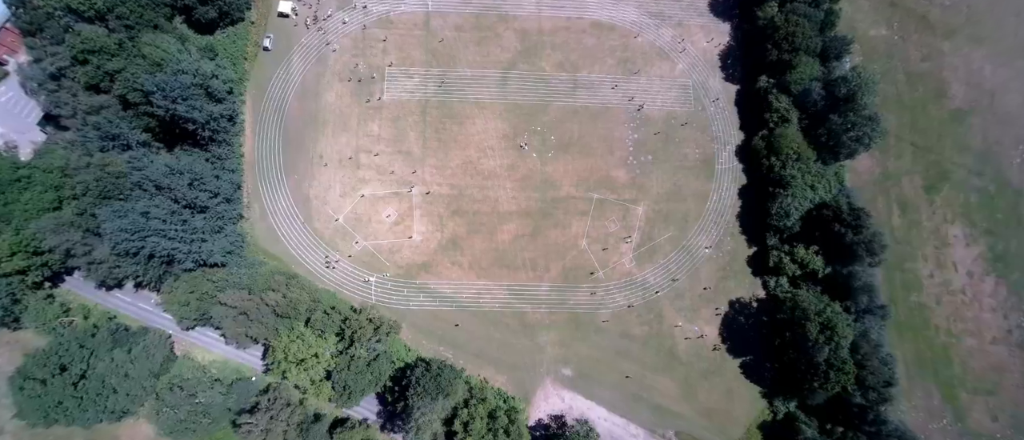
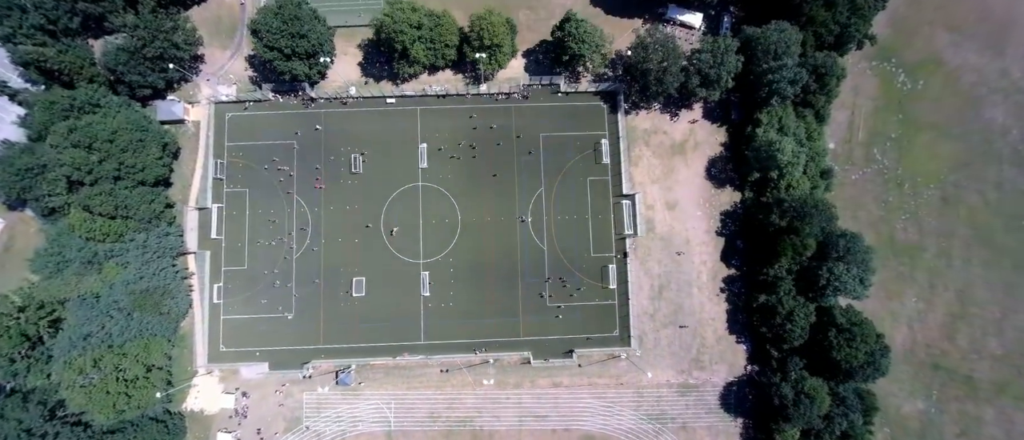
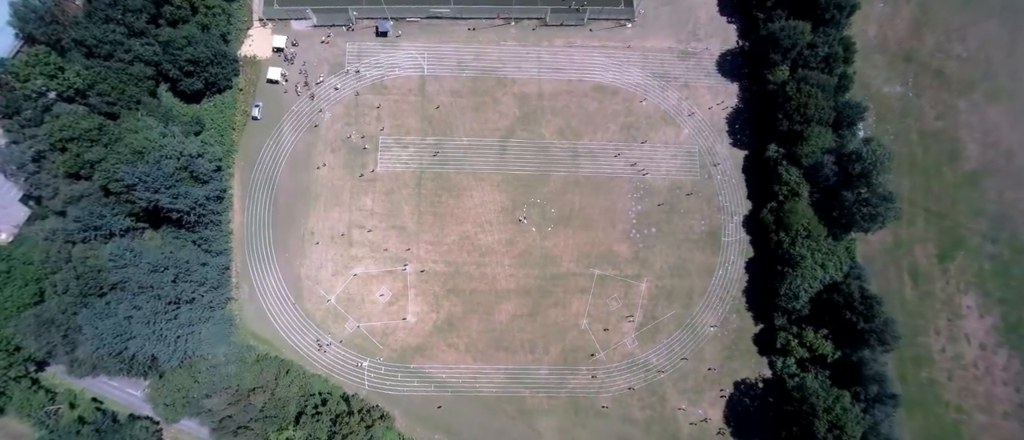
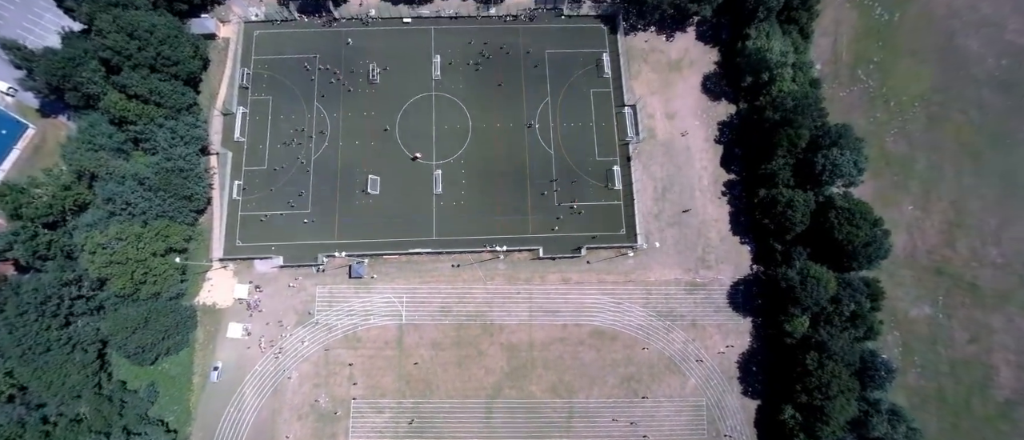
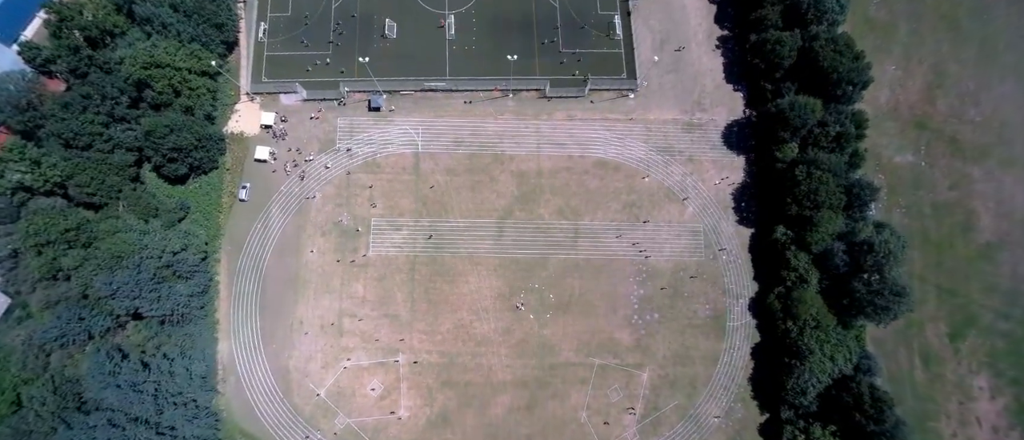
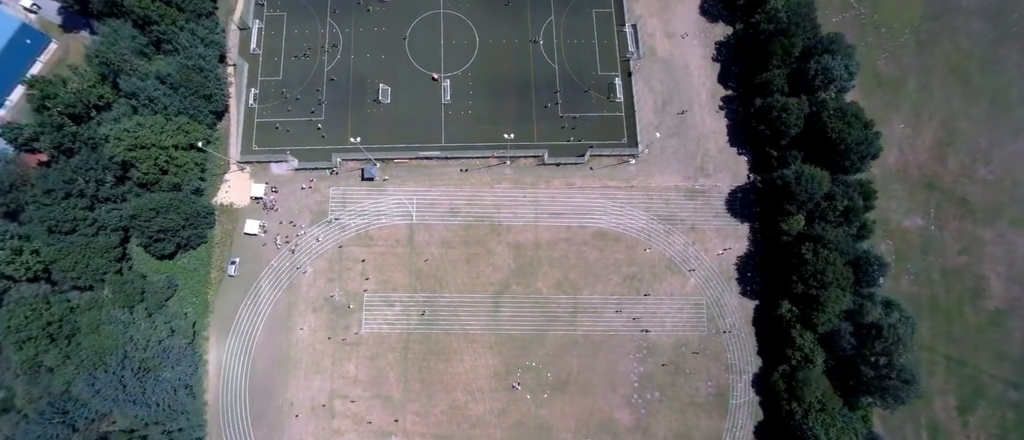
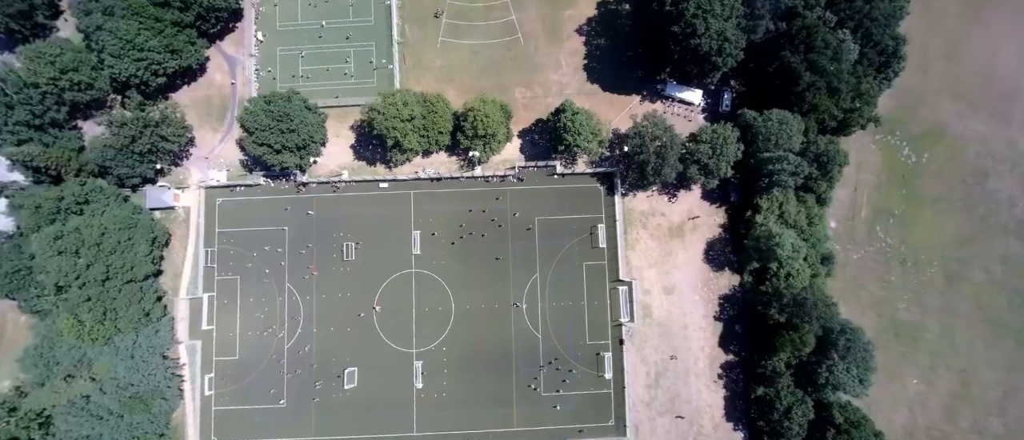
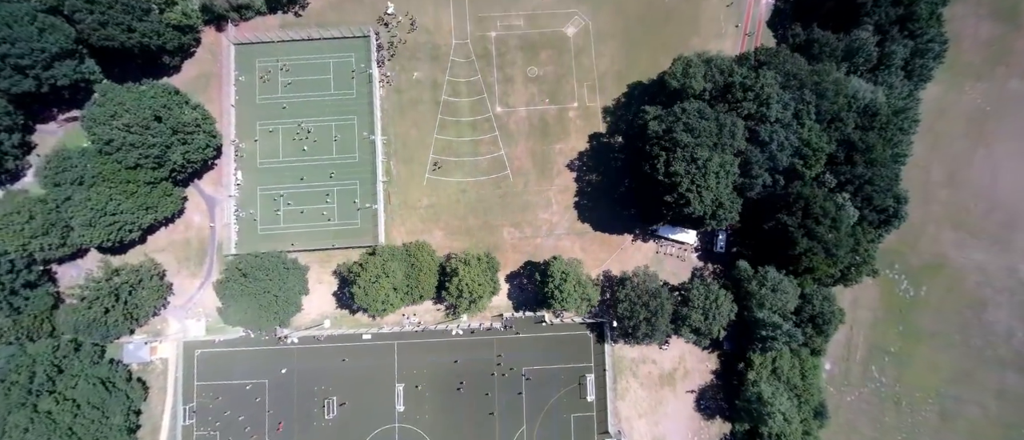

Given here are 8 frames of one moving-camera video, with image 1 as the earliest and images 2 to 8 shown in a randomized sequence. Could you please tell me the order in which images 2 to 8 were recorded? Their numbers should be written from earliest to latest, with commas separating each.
3, 5, 6, 4, 2, 7, 8
